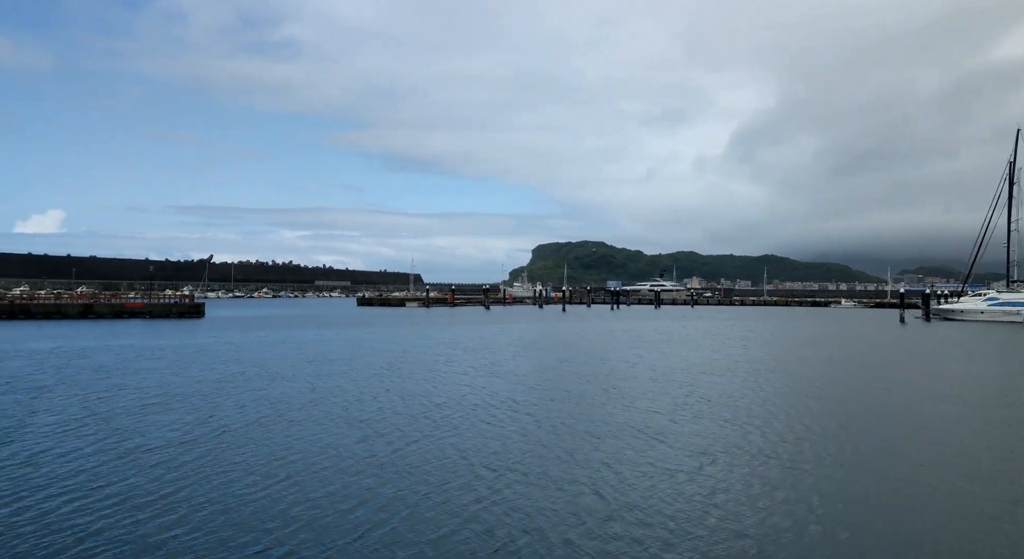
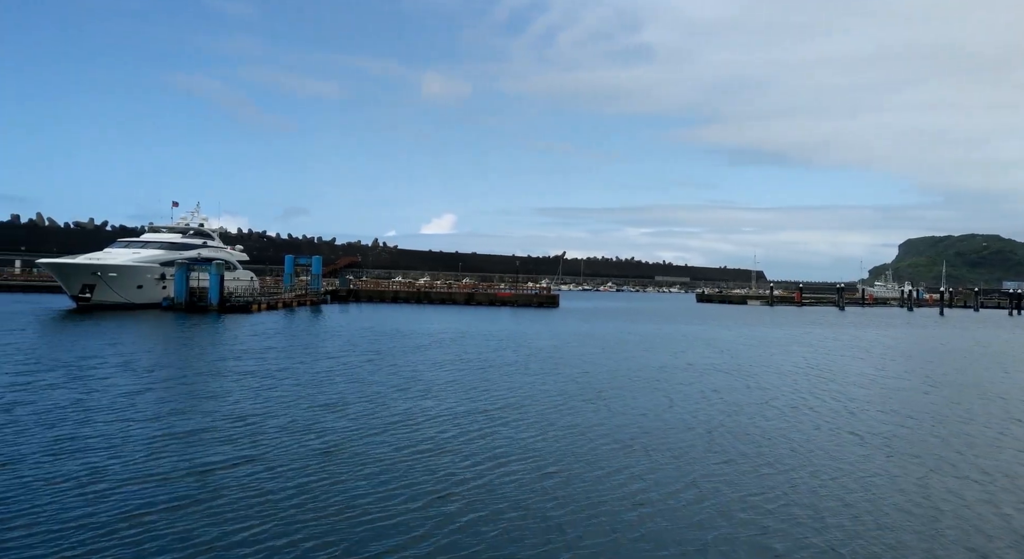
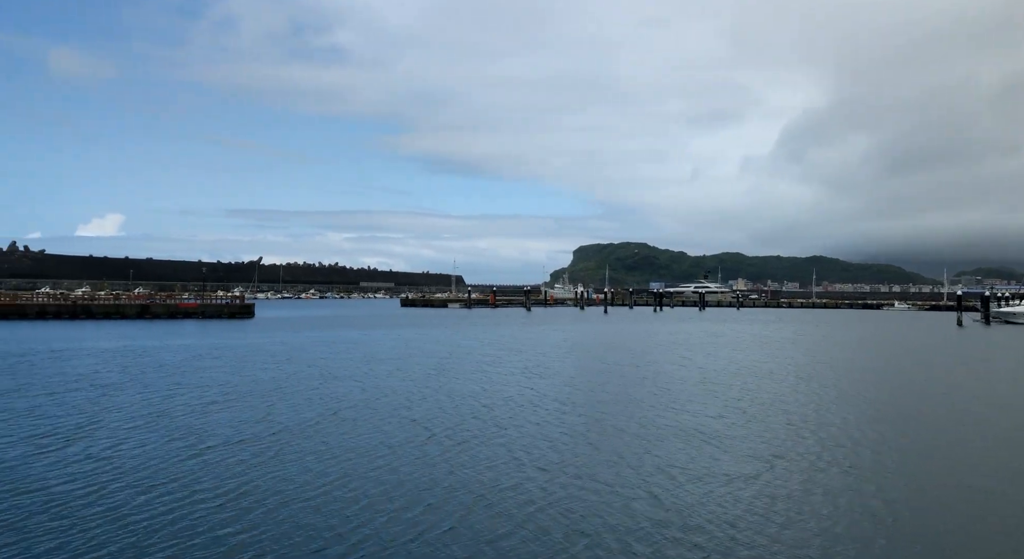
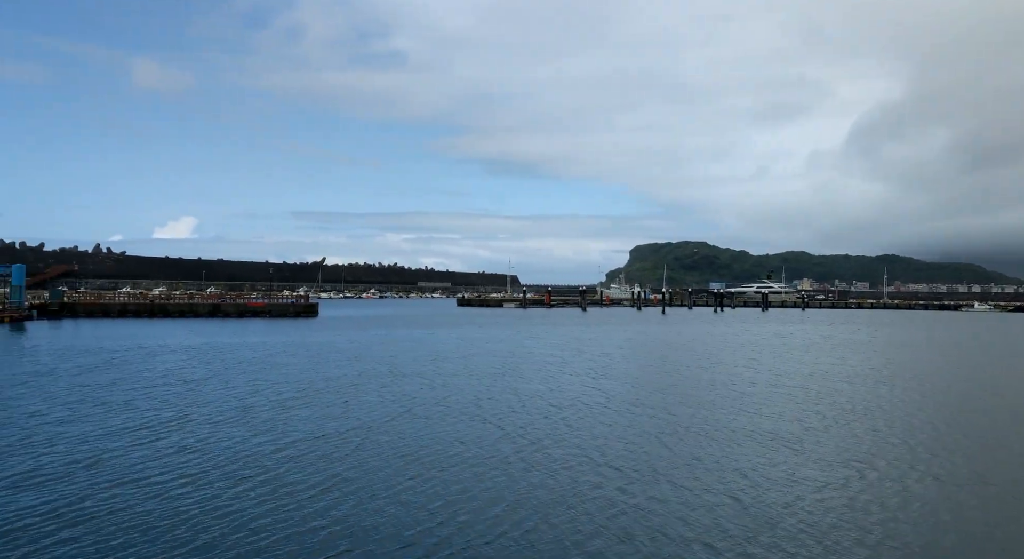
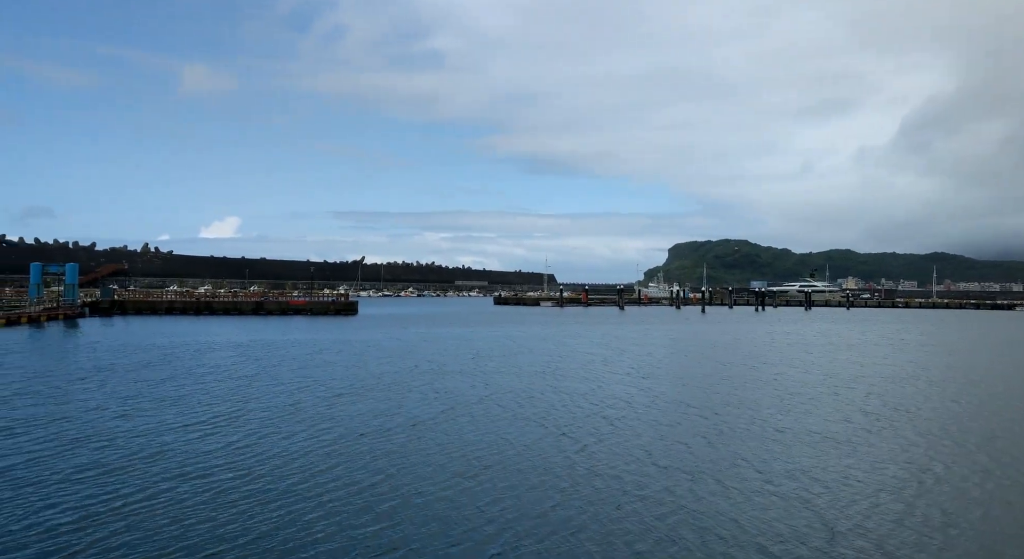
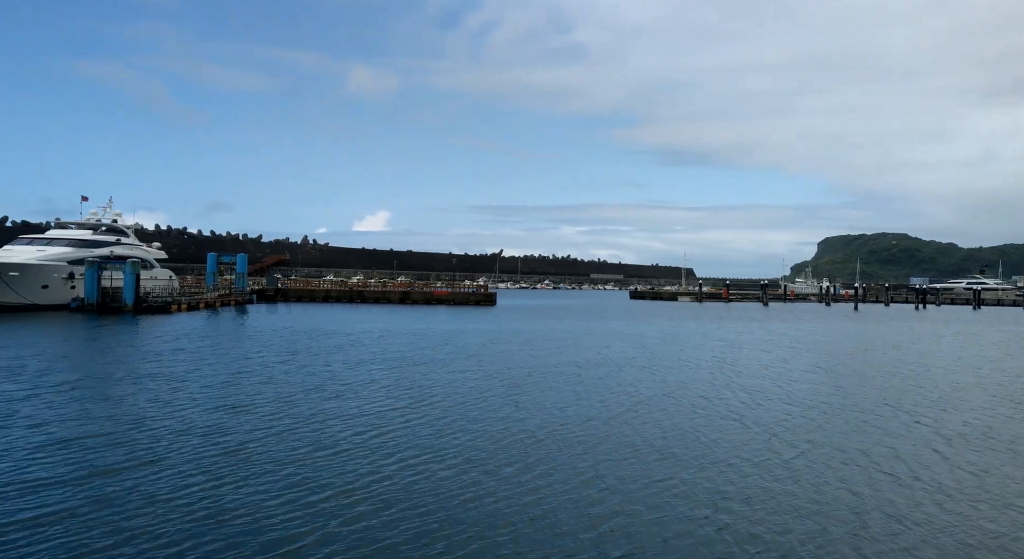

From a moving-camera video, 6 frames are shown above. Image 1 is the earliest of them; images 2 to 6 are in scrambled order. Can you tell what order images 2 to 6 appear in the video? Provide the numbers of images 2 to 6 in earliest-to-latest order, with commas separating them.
3, 4, 5, 6, 2
